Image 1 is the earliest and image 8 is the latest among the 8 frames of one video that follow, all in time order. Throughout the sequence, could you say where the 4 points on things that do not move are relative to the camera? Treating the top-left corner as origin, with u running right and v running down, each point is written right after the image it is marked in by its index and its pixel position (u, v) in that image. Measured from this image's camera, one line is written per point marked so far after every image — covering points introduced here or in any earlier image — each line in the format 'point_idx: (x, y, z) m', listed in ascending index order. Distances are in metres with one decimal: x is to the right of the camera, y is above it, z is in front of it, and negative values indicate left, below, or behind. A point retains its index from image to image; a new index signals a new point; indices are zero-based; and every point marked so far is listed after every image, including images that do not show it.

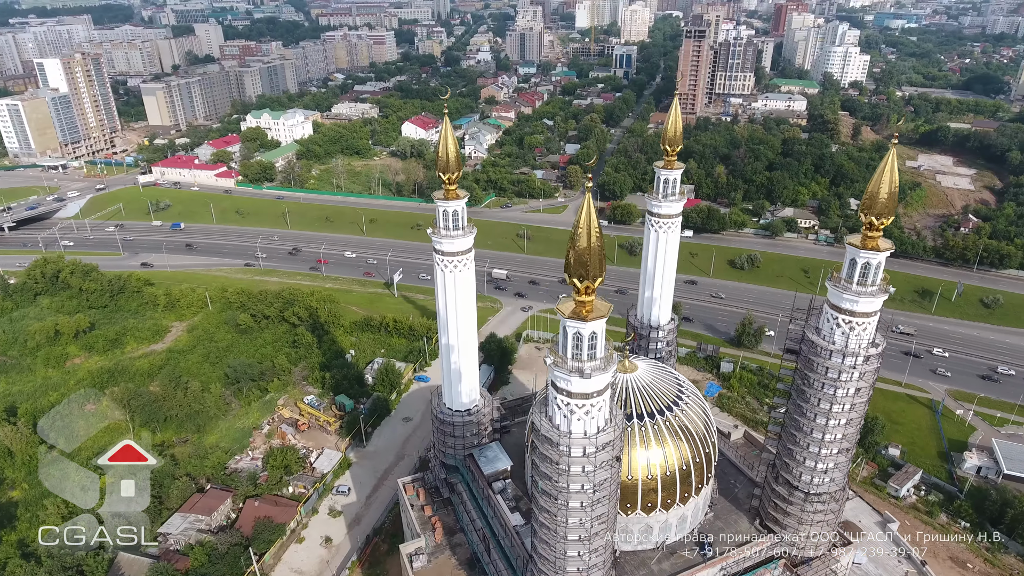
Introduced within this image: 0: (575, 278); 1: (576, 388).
0: (+1.5, +0.2, +14.9) m
1: (+1.6, -2.4, +15.6) m
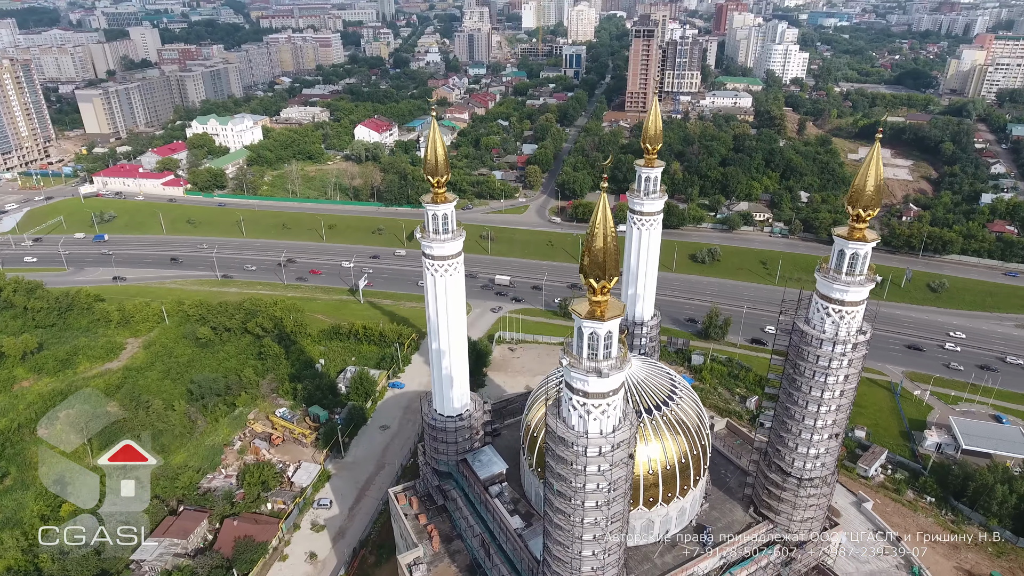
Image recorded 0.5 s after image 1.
0: (+1.8, +0.2, +14.9) m
1: (+2.0, -2.4, +15.6) m
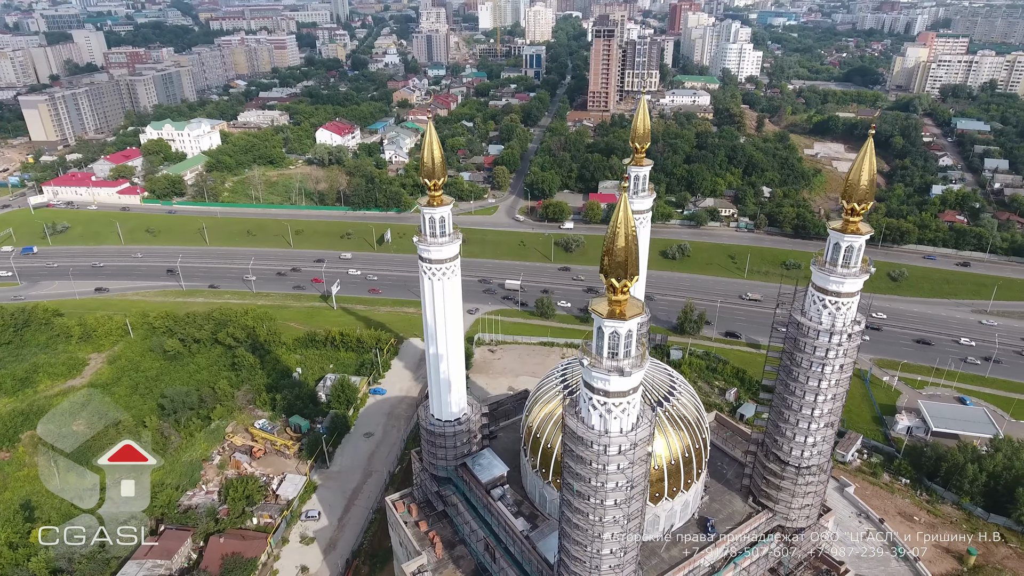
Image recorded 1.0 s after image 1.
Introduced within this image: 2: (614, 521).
0: (+2.3, +0.2, +14.9) m
1: (+2.5, -2.4, +15.6) m
2: (+2.7, -6.2, +17.3) m
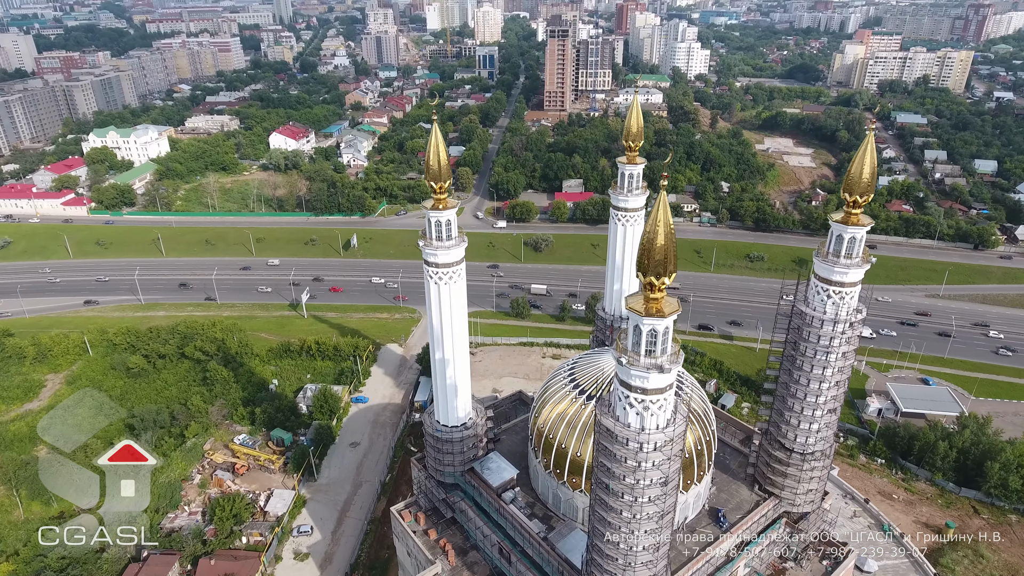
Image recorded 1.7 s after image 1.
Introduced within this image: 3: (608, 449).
0: (+3.2, +0.3, +15.0) m
1: (+3.4, -2.3, +15.7) m
2: (+3.7, -6.2, +17.5) m
3: (+2.5, -4.2, +17.1) m
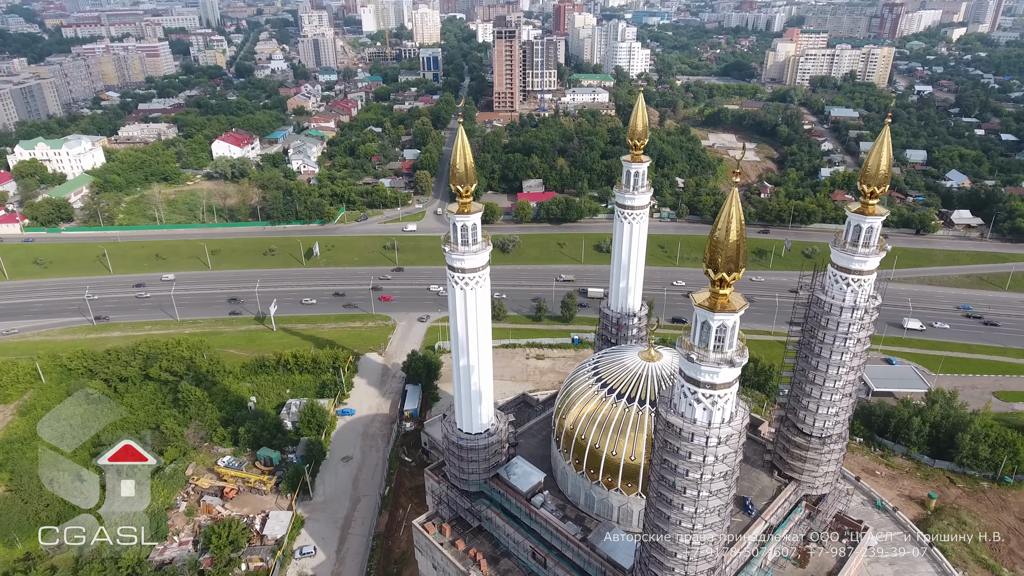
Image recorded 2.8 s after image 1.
0: (+4.9, +0.4, +15.2) m
1: (+5.1, -2.2, +15.9) m
2: (+5.4, -6.0, +17.6) m
3: (+4.2, -4.1, +17.1) m
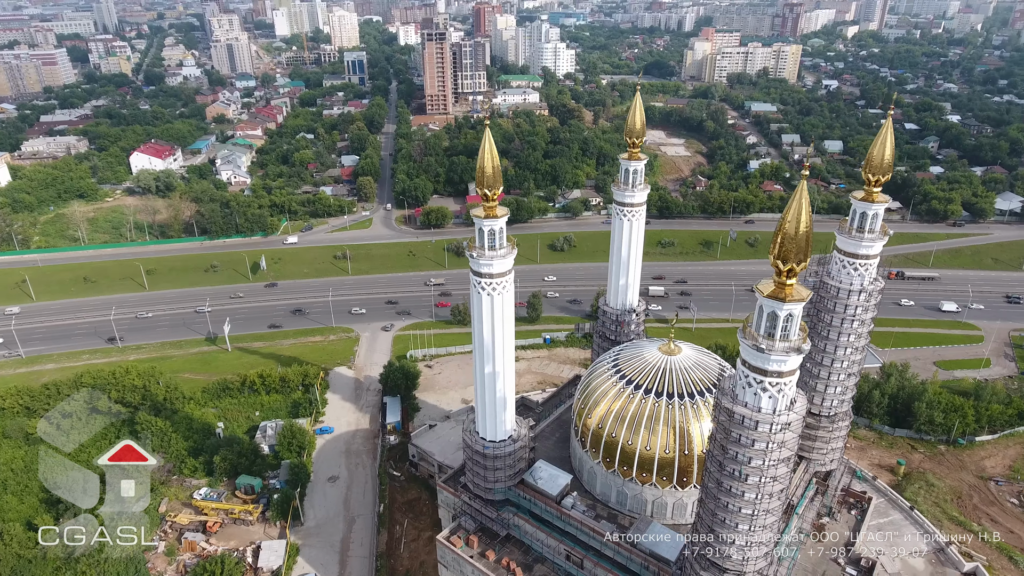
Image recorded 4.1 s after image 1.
0: (+6.6, +0.6, +15.5) m
1: (+6.9, -2.0, +16.3) m
2: (+7.2, -5.8, +18.1) m
3: (+6.0, -4.0, +17.4) m
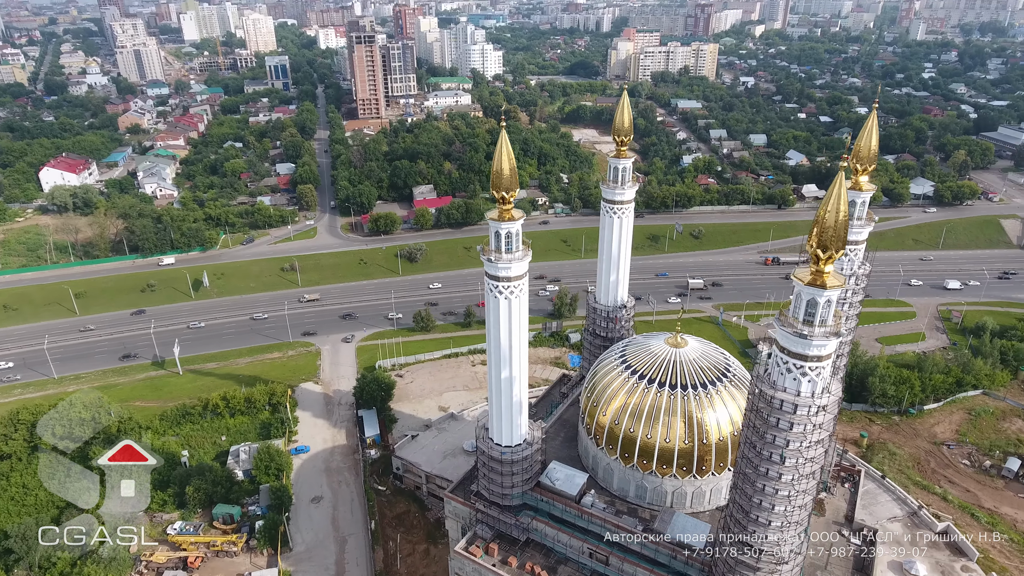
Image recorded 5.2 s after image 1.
0: (+7.8, +0.9, +16.1) m
1: (+8.2, -1.7, +16.9) m
2: (+8.5, -5.4, +18.7) m
3: (+7.2, -3.7, +17.9) m
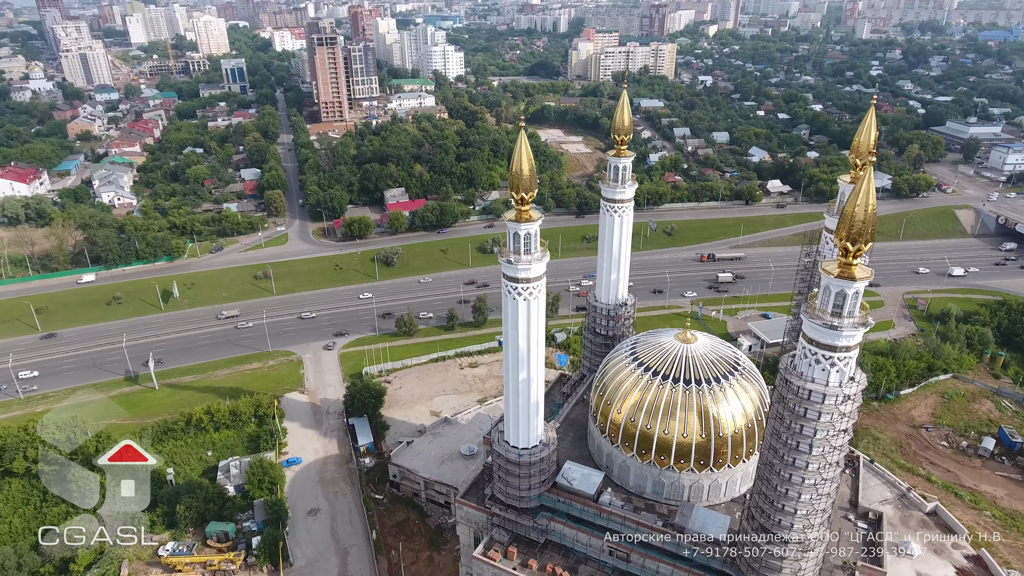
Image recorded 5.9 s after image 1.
0: (+8.8, +1.1, +16.5) m
1: (+9.2, -1.4, +17.3) m
2: (+9.4, -5.2, +19.1) m
3: (+8.2, -3.5, +18.3) m
